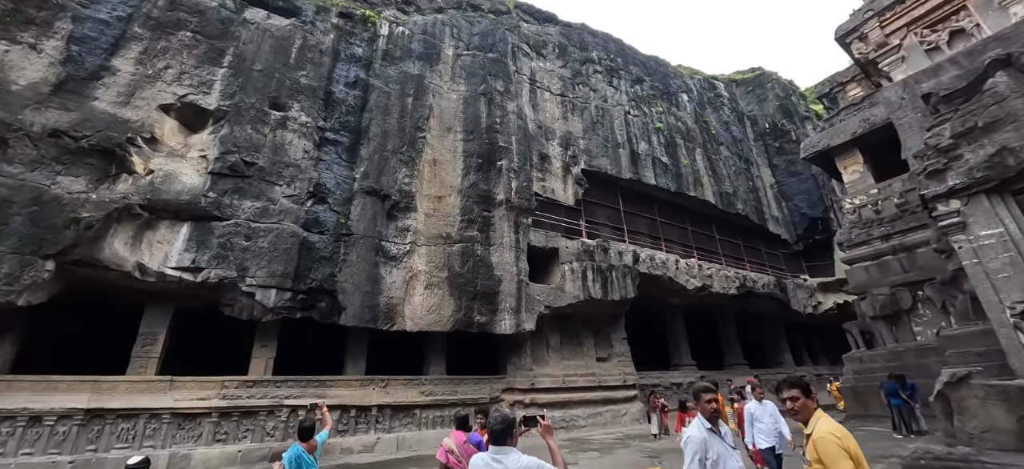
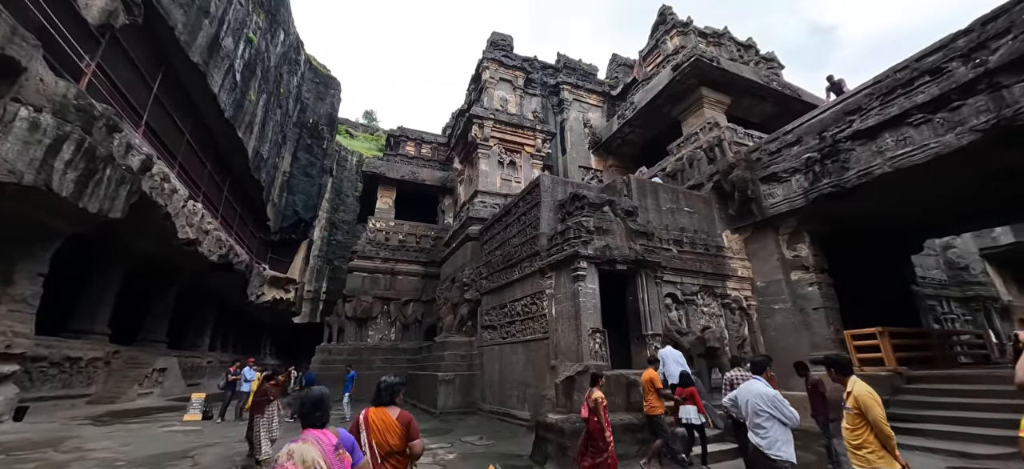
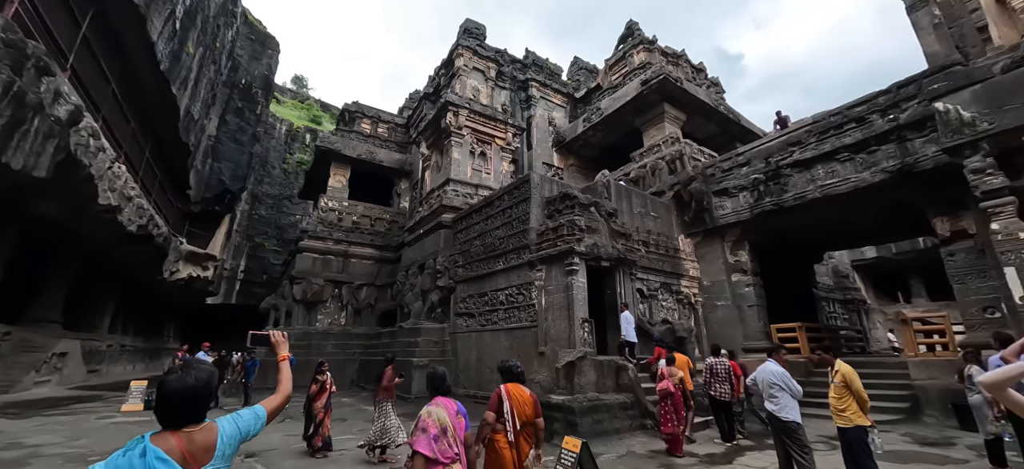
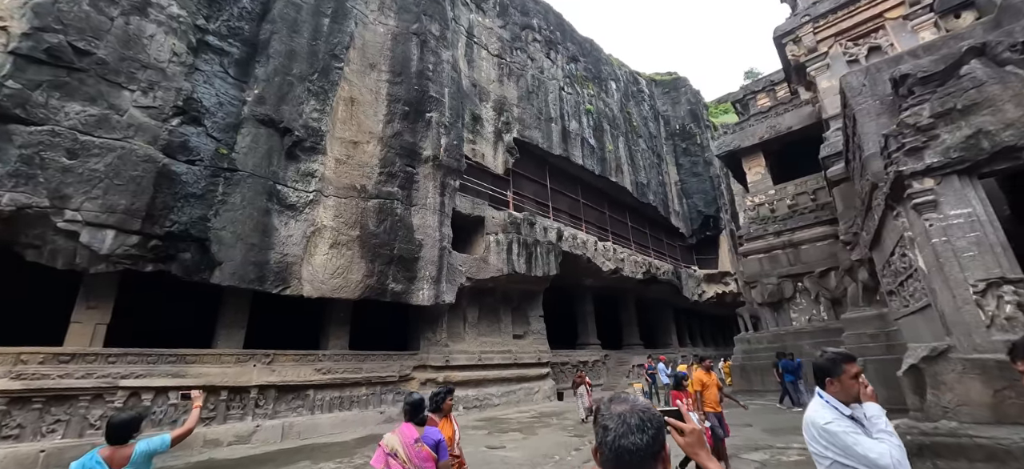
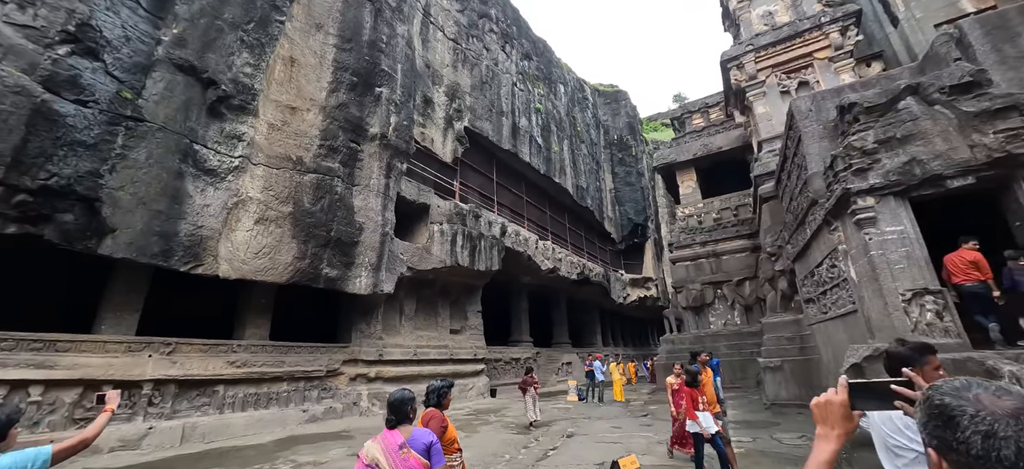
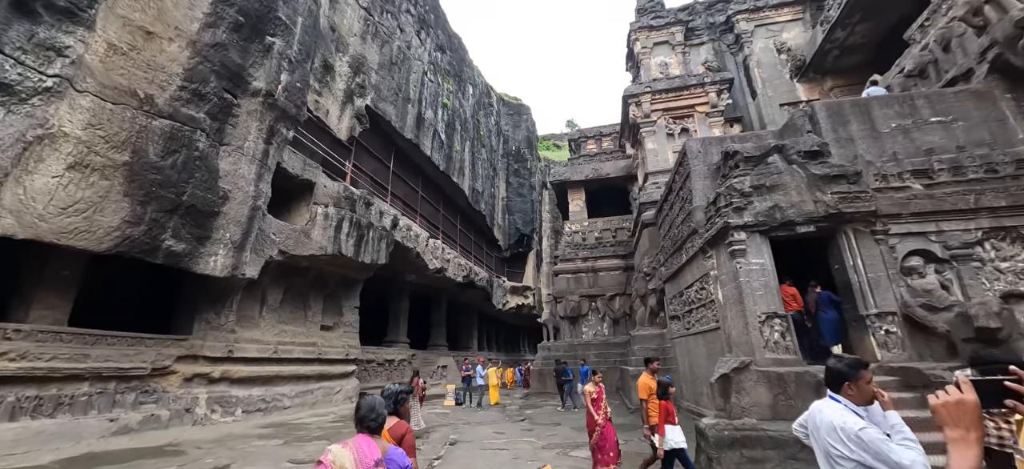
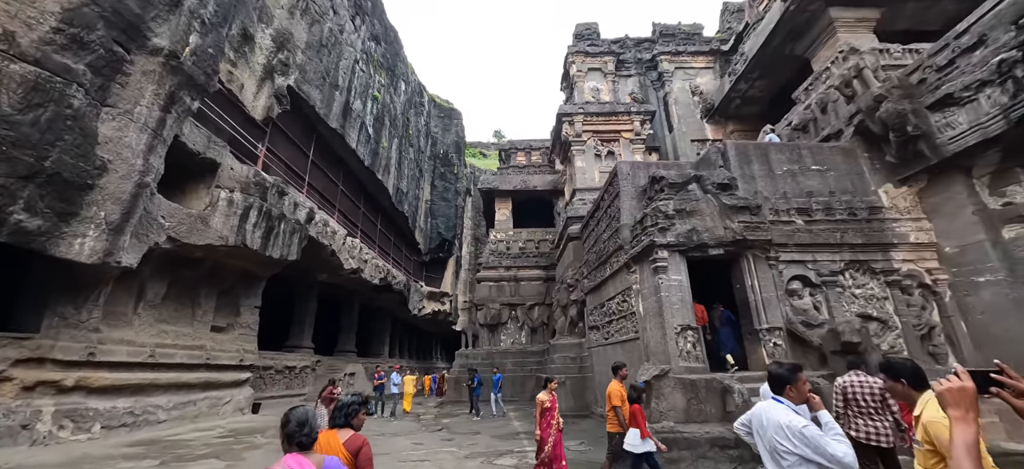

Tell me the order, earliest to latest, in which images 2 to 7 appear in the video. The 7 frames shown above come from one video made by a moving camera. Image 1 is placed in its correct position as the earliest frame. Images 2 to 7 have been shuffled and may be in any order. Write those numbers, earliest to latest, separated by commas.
4, 5, 6, 7, 2, 3
